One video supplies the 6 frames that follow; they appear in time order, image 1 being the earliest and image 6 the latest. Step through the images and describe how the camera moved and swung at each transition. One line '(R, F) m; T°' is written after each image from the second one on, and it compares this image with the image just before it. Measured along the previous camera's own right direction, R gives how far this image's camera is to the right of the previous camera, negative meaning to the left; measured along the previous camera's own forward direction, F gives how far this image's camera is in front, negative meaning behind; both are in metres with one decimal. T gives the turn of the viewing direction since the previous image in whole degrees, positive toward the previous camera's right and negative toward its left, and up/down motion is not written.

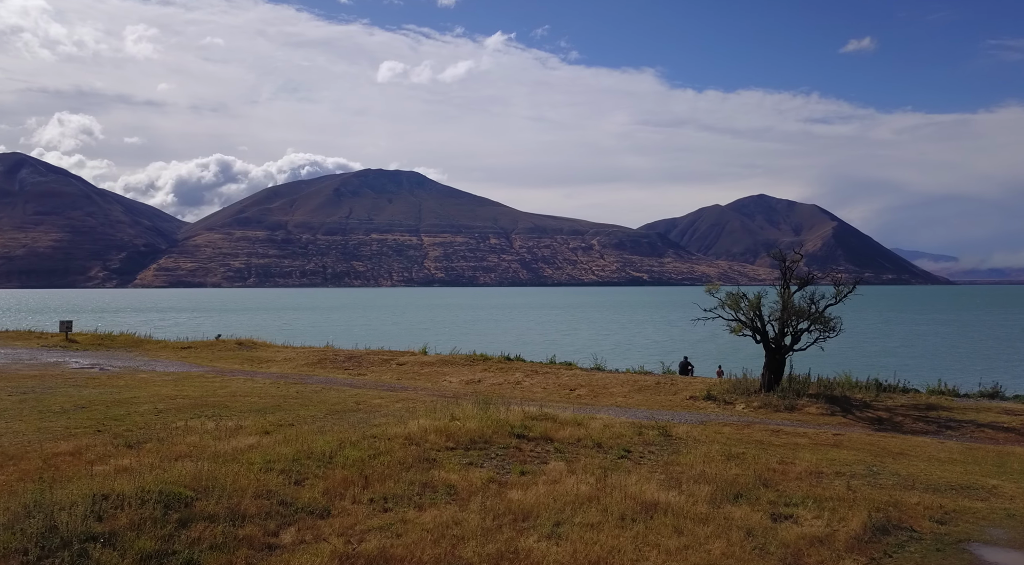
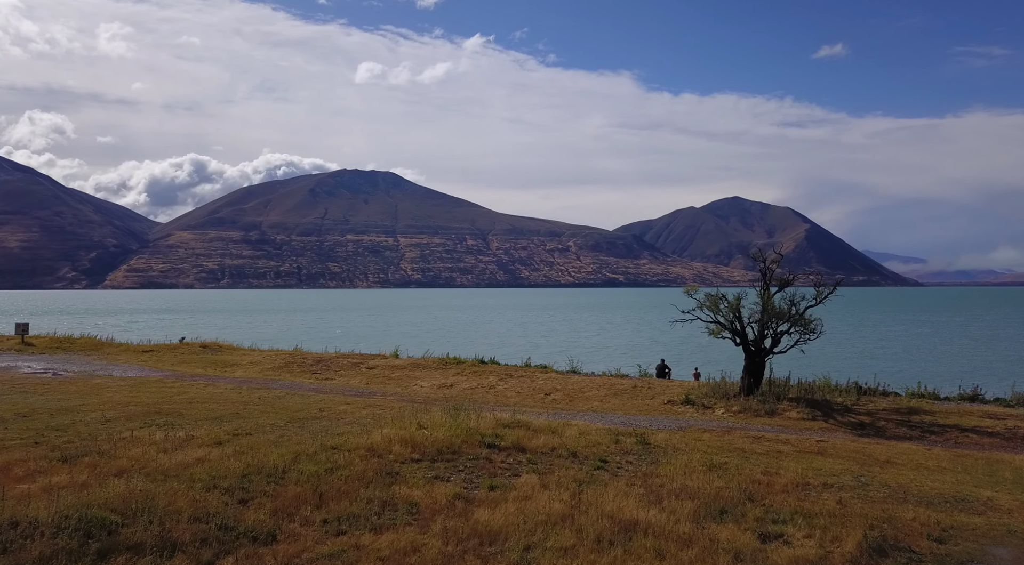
(+0.1, +1.1) m; +2°
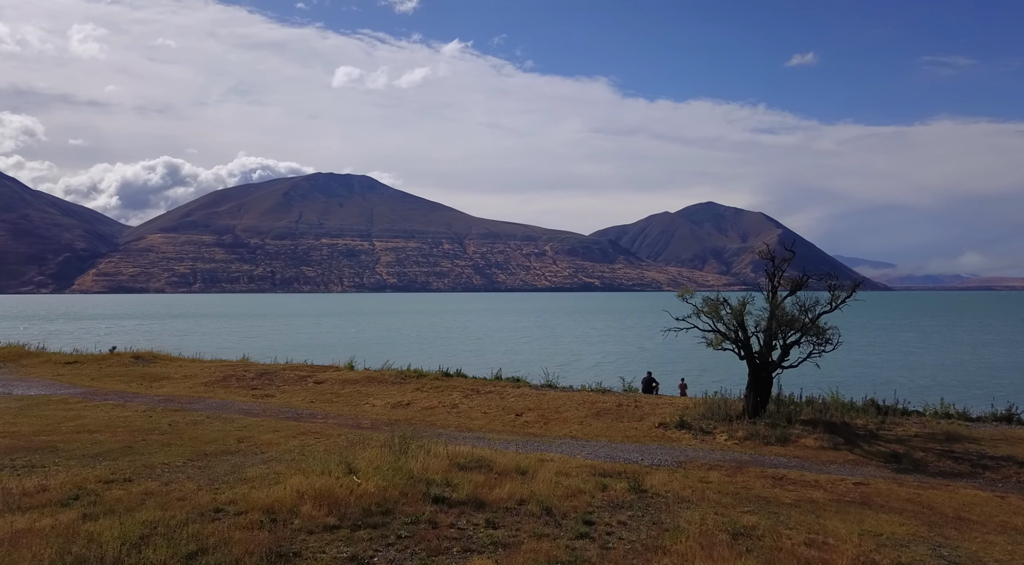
(+0.4, +4.6) m; +2°
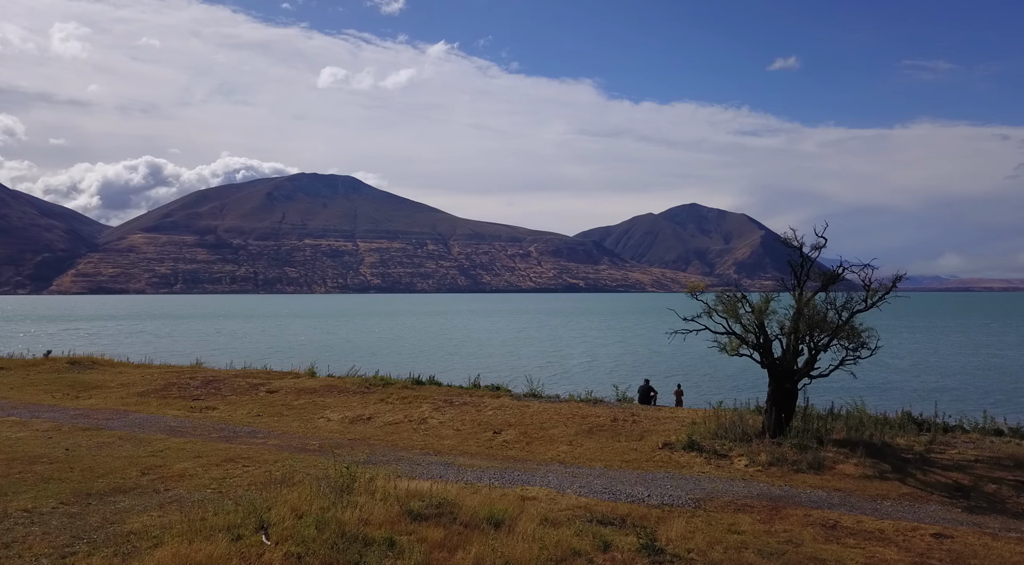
(+0.2, +4.2) m; +1°
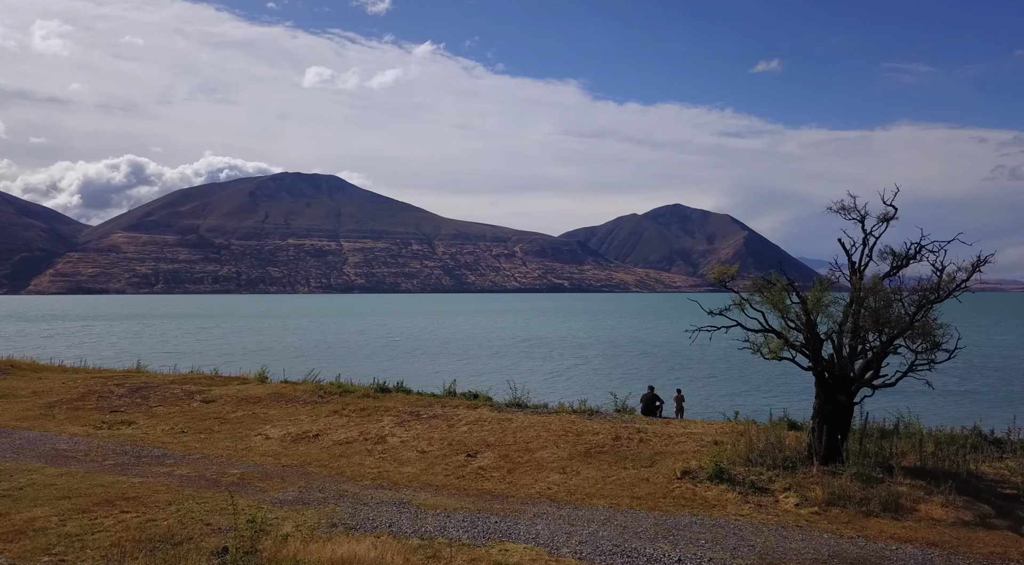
(+0.1, +4.7) m; +1°
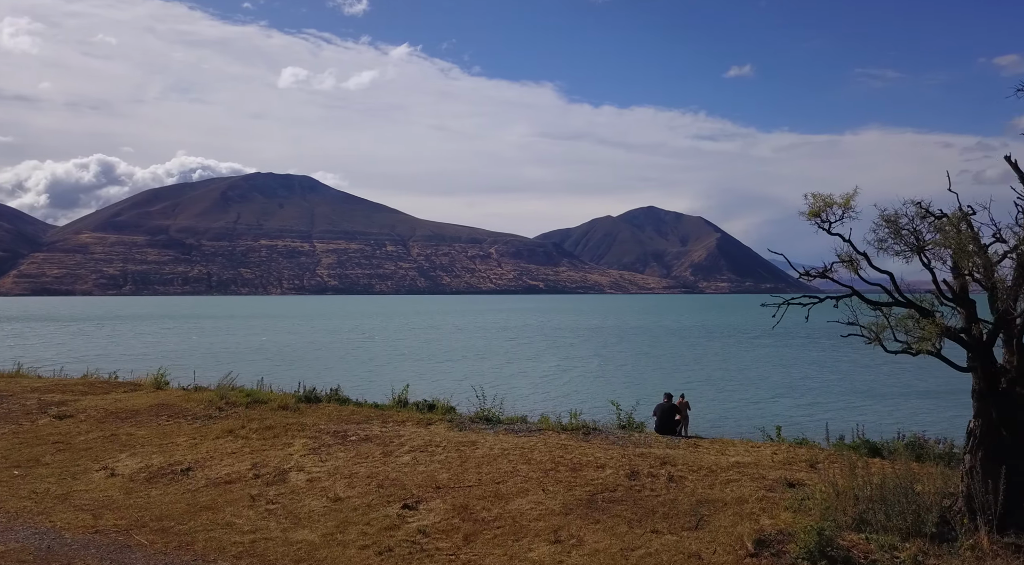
(+0.2, +6.9) m; +2°
